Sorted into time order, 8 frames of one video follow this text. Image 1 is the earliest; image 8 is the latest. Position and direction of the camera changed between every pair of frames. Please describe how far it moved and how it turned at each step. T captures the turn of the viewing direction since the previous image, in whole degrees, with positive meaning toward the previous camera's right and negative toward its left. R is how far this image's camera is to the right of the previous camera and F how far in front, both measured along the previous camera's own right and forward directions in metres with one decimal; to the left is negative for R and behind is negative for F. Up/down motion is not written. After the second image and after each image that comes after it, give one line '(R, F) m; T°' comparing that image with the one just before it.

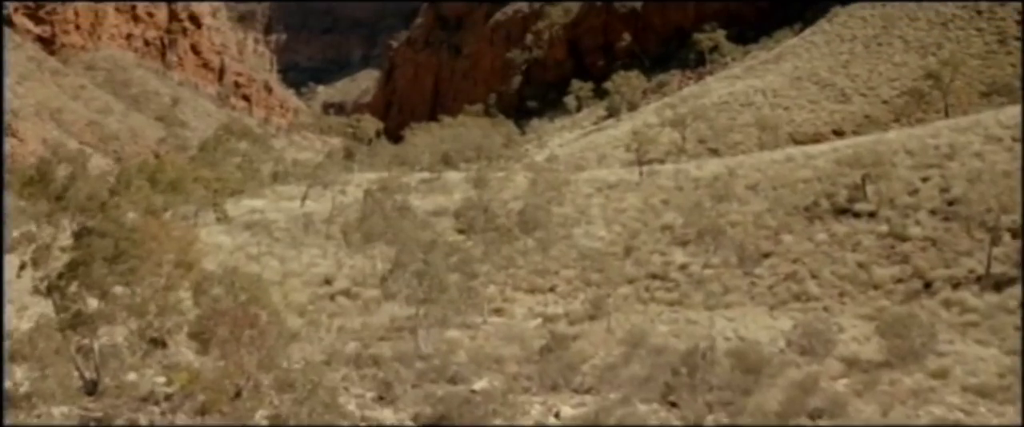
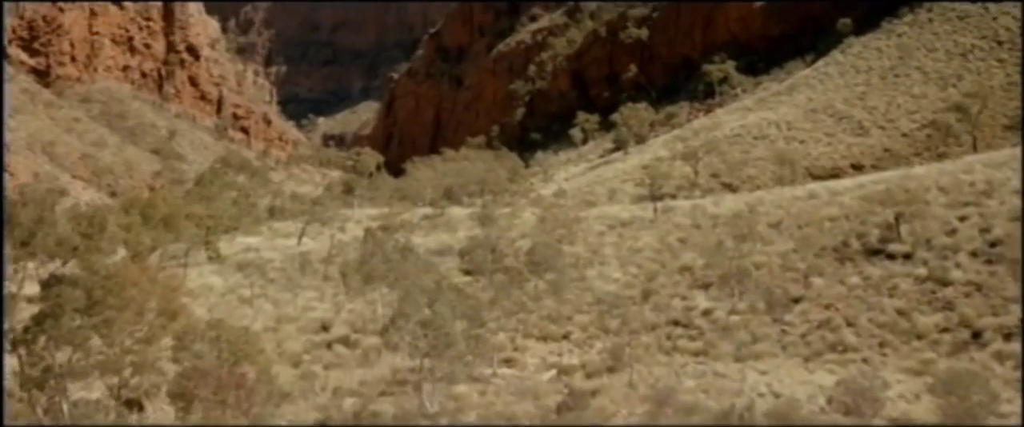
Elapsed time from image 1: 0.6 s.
(-0.1, +0.9) m; 0°
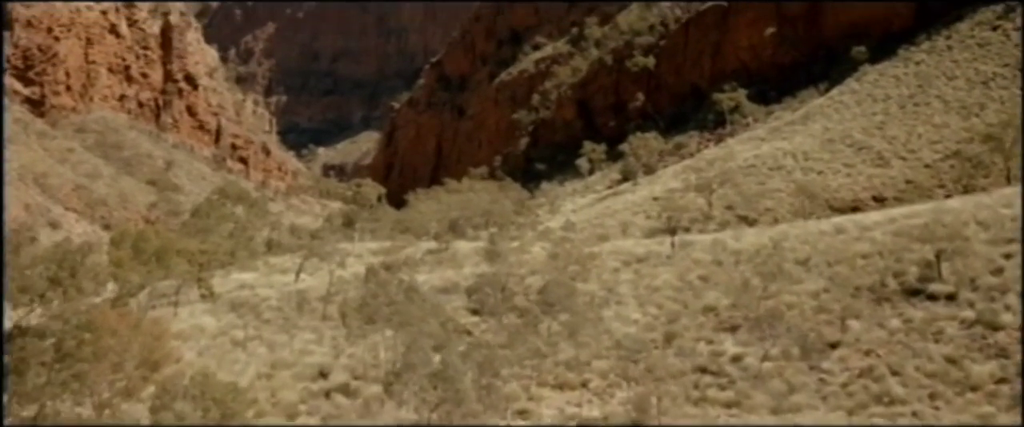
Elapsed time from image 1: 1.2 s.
(-0.1, +0.9) m; 0°
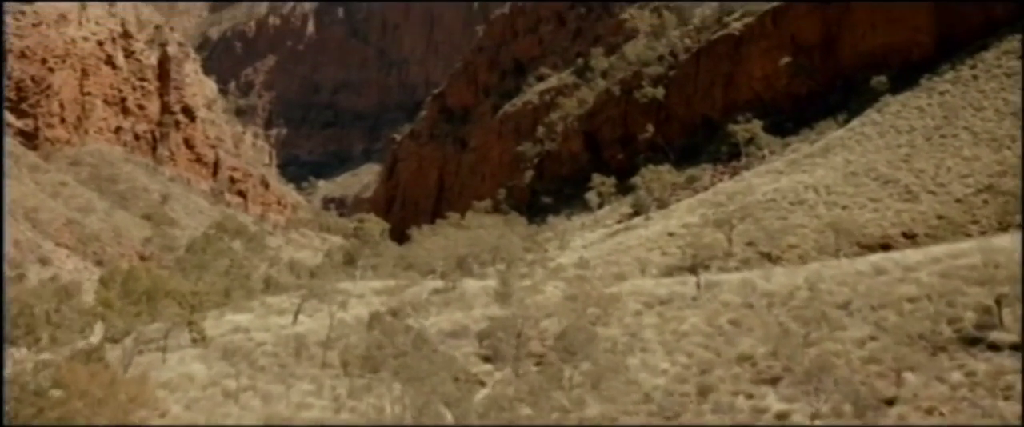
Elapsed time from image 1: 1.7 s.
(-0.2, +1.1) m; 0°
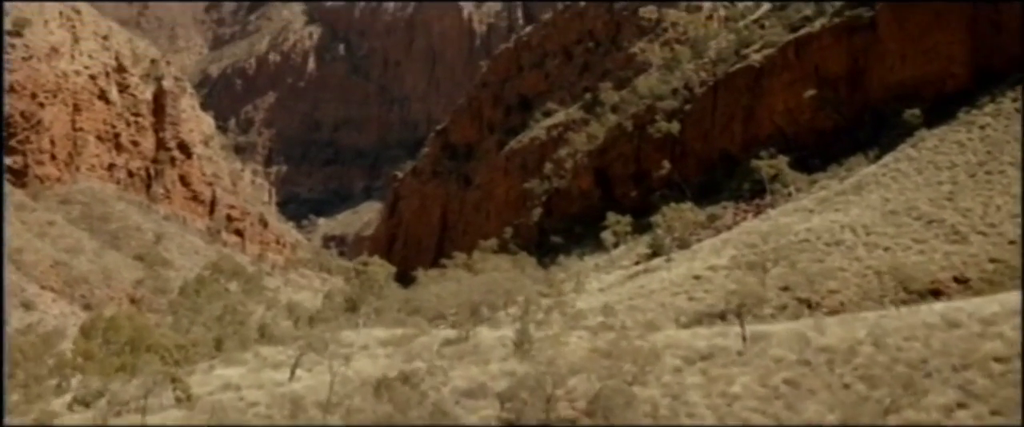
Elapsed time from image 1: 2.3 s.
(-0.3, +1.7) m; 0°
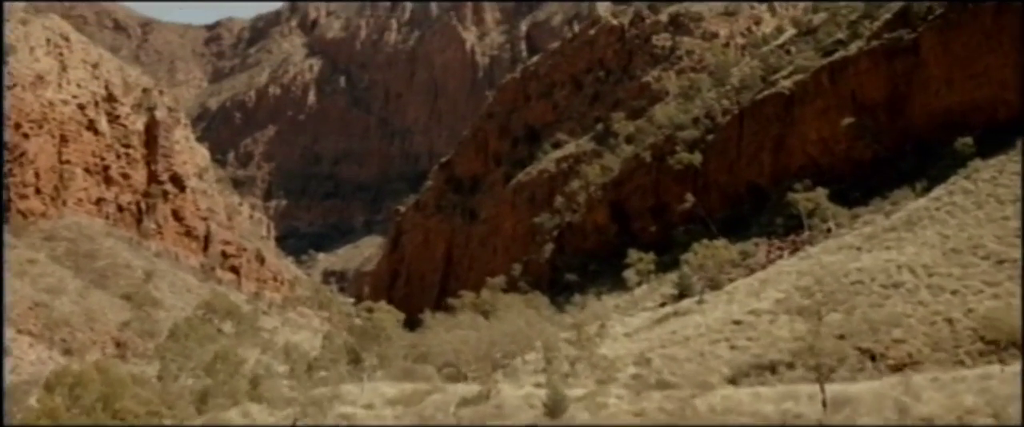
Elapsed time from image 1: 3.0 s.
(-0.3, +2.3) m; 0°
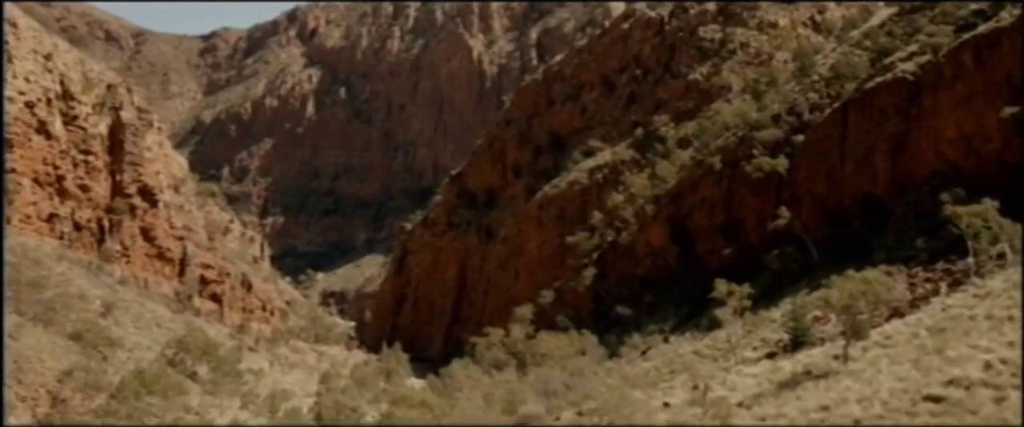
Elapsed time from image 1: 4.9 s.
(-0.9, +6.9) m; 0°
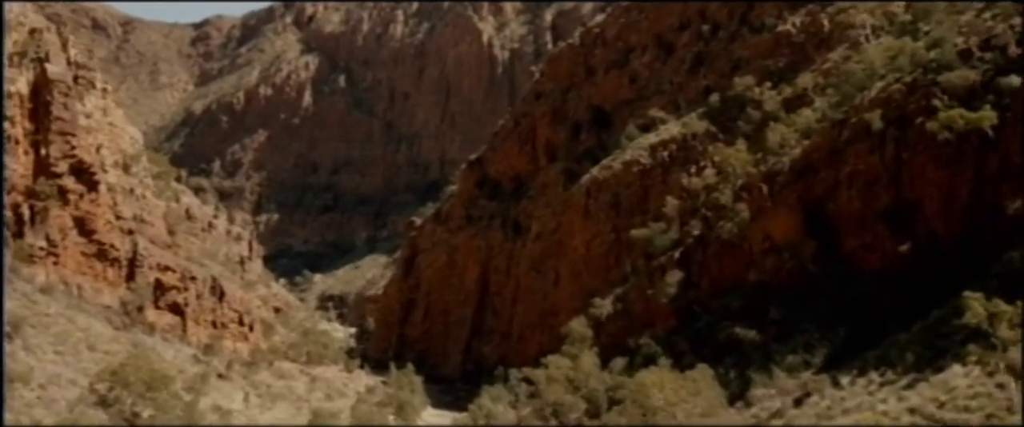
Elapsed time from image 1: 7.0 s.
(-1.2, +9.2) m; 0°
